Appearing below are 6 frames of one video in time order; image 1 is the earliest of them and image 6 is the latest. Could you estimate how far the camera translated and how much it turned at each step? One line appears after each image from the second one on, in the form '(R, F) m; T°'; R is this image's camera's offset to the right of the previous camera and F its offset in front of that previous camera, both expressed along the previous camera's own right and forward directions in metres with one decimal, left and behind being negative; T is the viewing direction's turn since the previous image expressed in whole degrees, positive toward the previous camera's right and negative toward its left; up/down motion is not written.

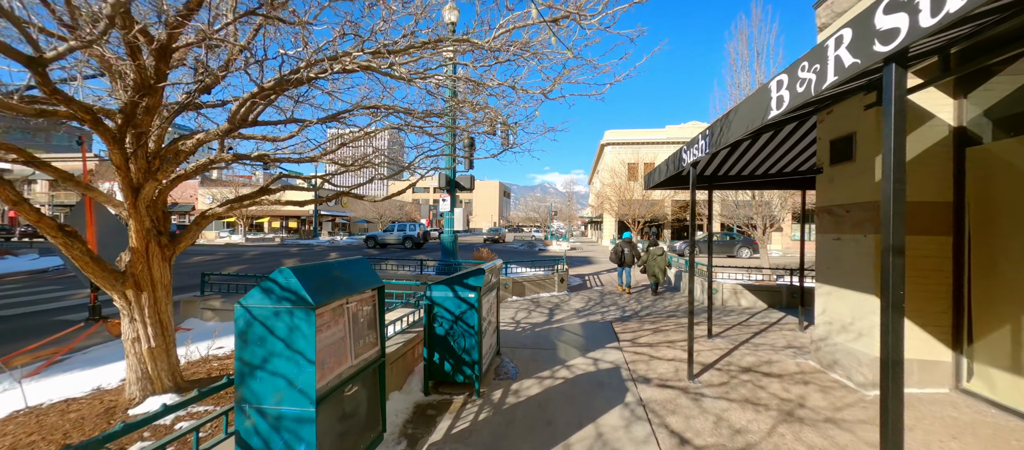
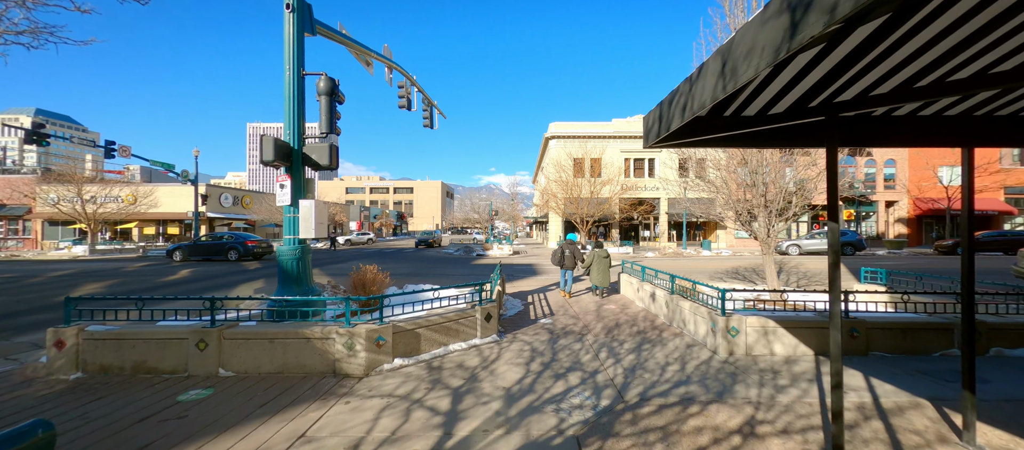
(+0.9, +3.8) m; +9°
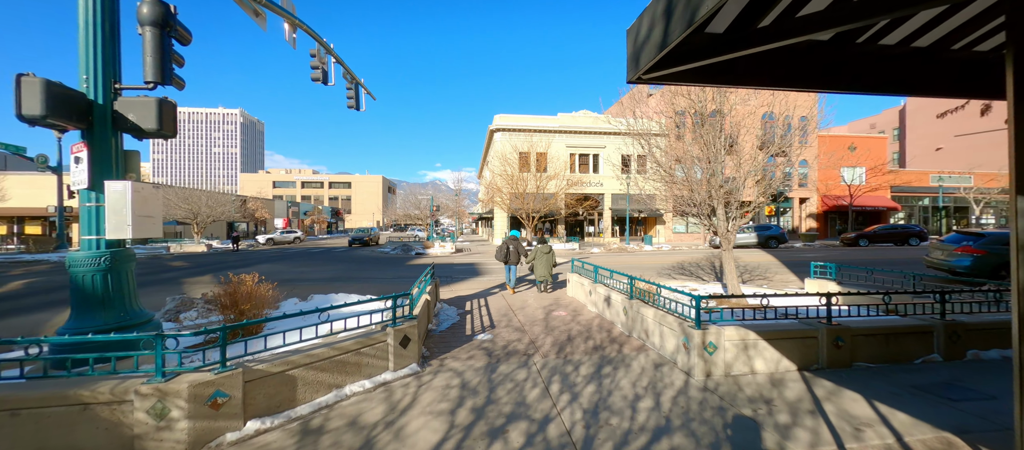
(+0.3, +1.3) m; +8°
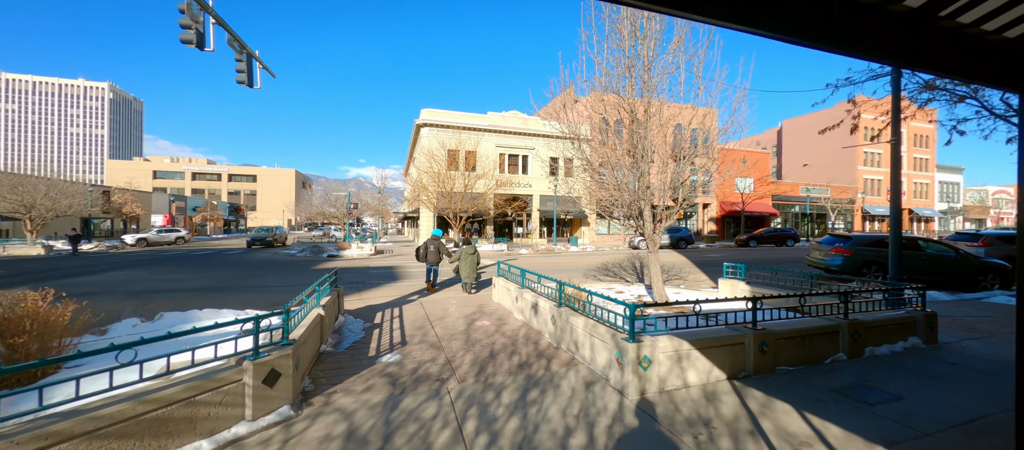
(+0.2, +0.7) m; +11°
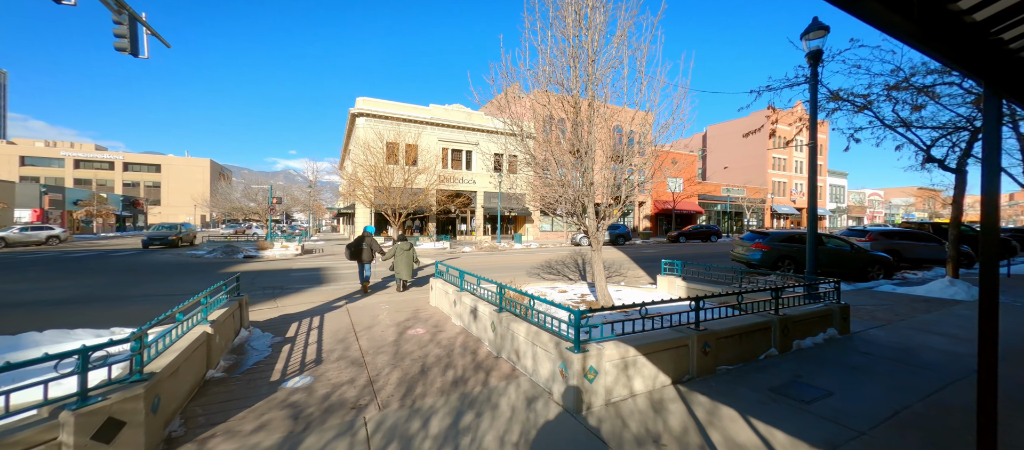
(+0.1, +0.5) m; +9°
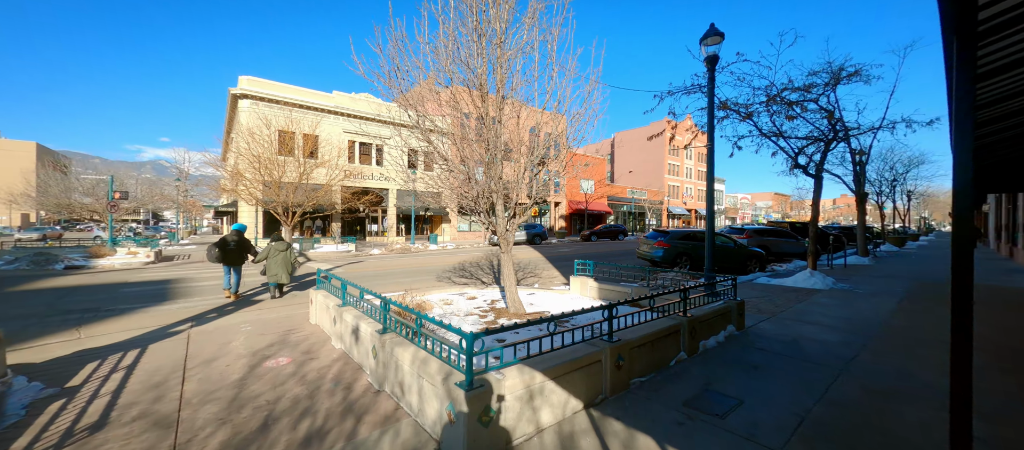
(+0.4, +0.8) m; +13°
